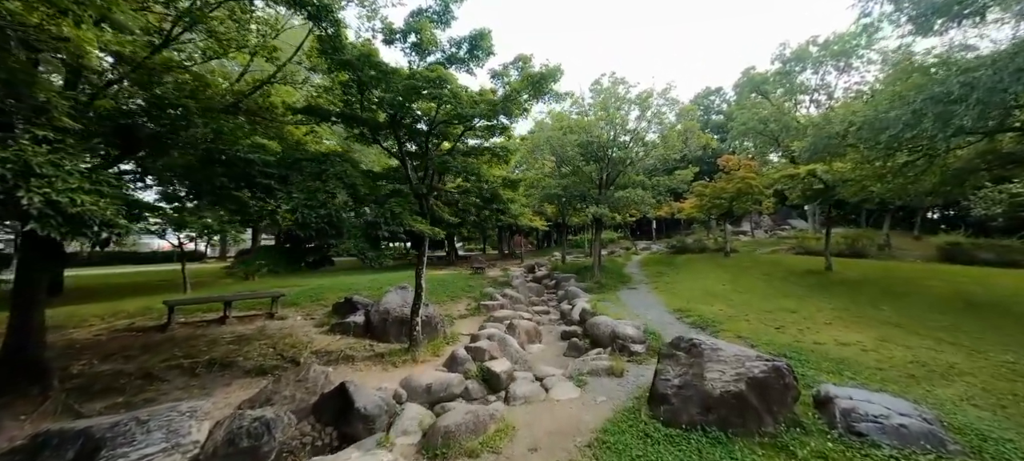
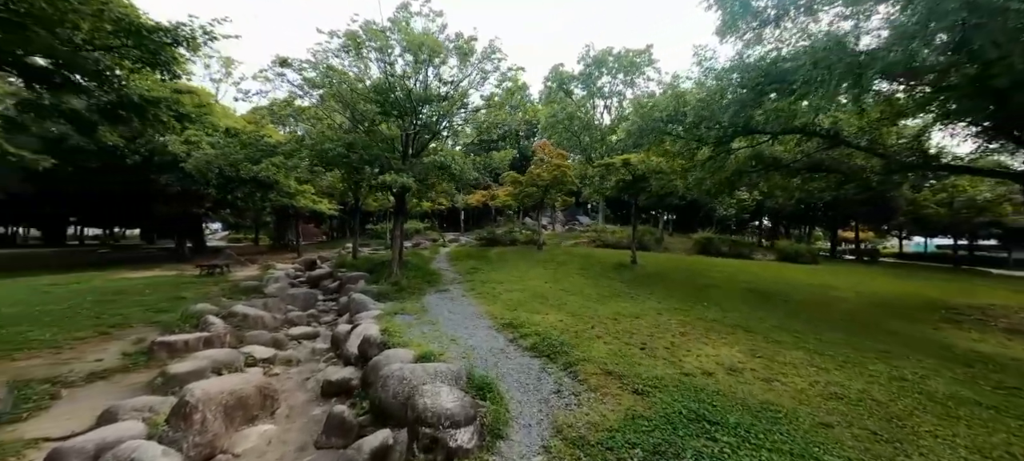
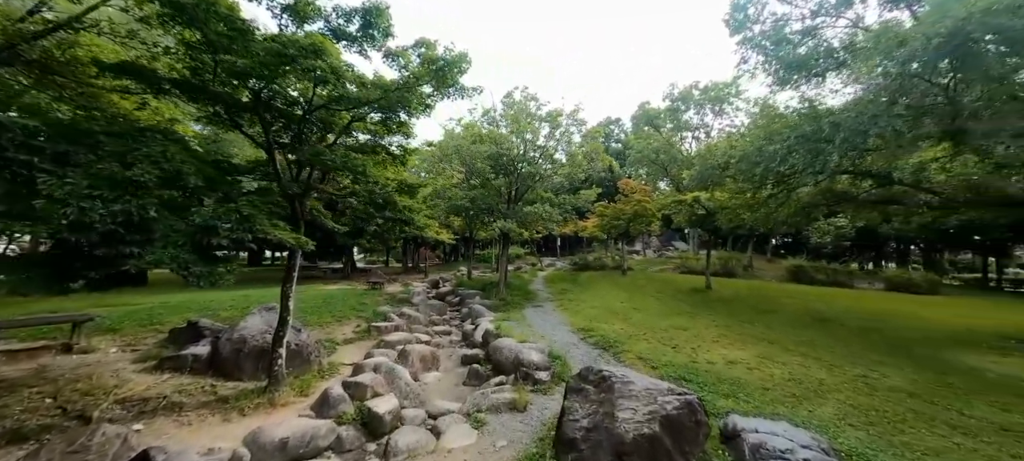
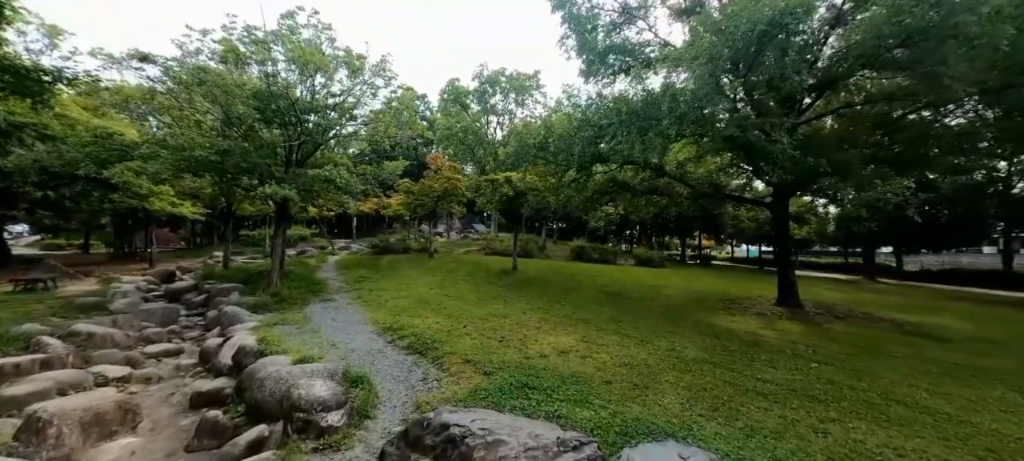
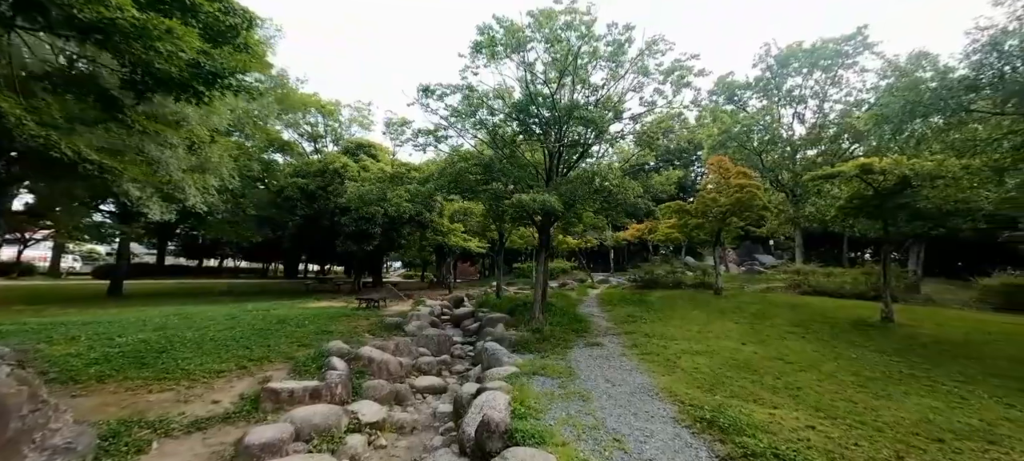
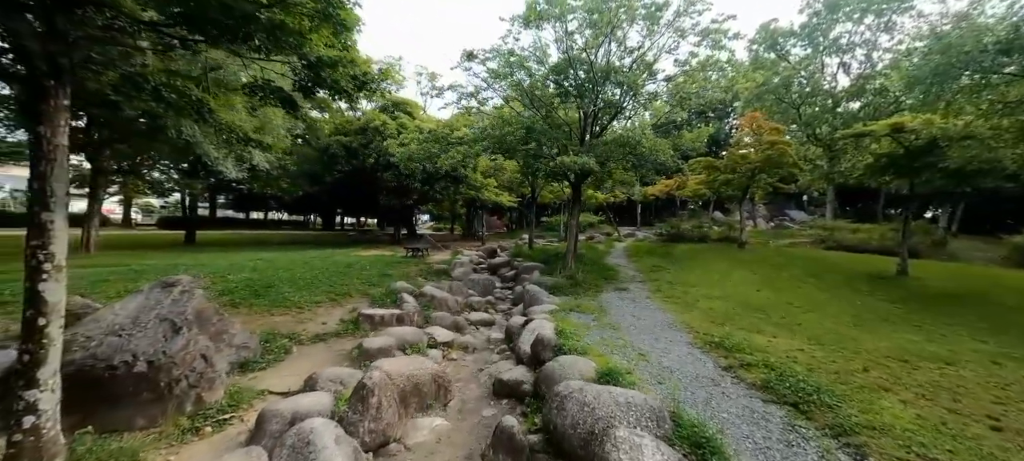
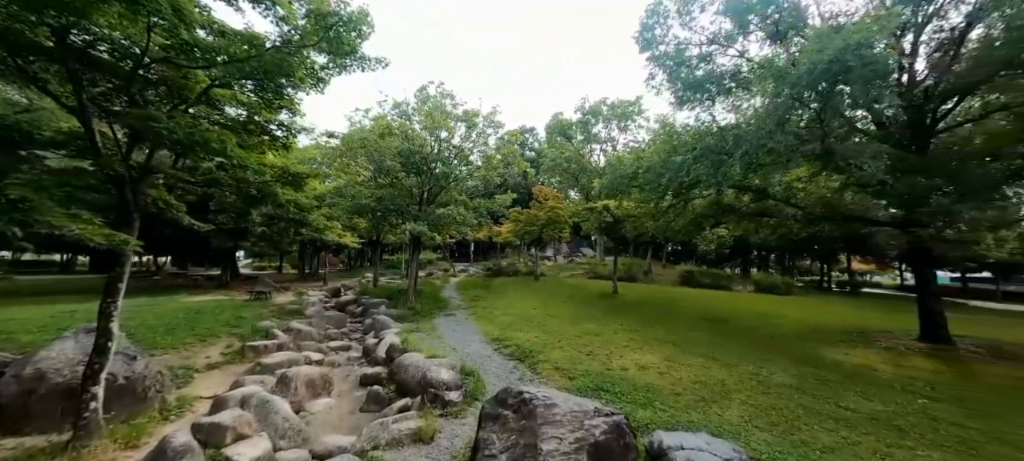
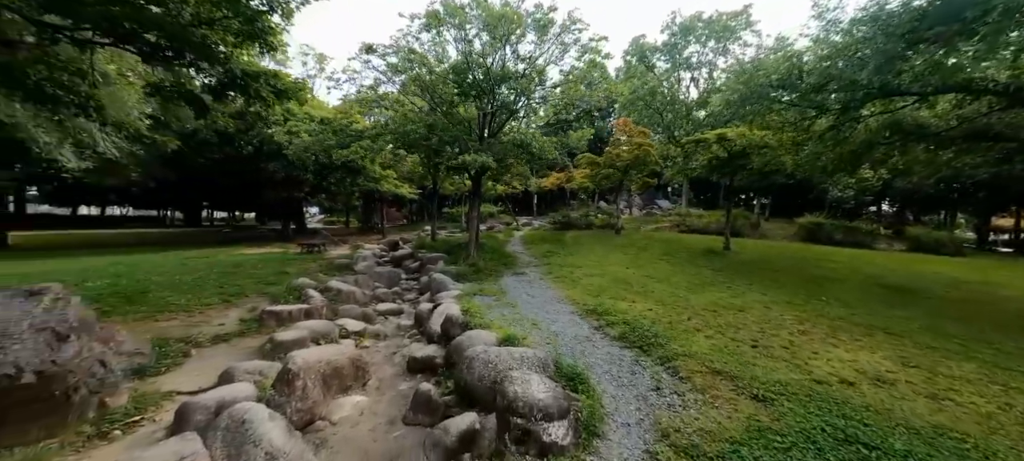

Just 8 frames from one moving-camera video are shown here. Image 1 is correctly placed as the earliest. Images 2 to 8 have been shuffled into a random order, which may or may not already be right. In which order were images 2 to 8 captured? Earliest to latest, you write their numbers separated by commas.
3, 7, 4, 2, 8, 6, 5
